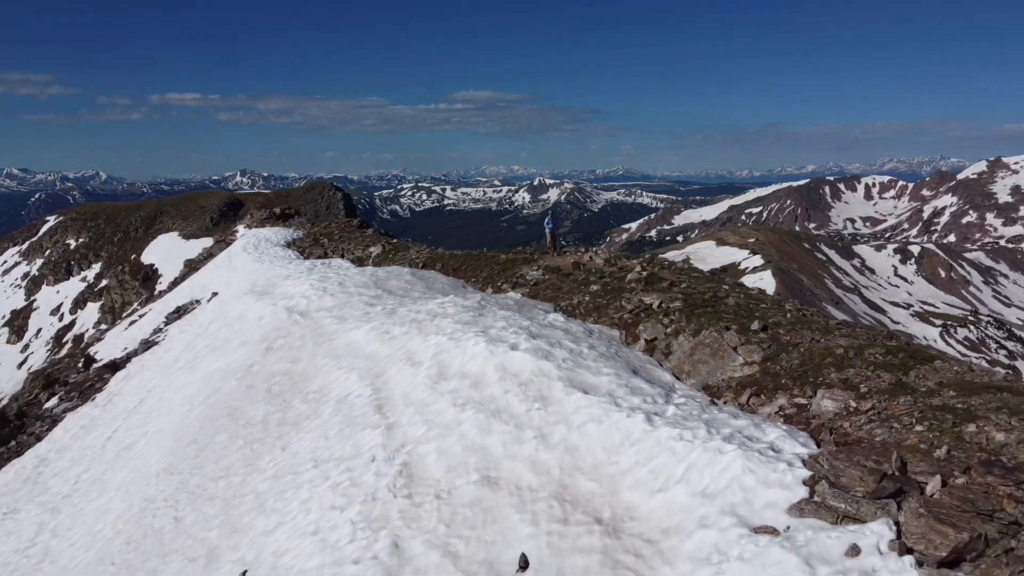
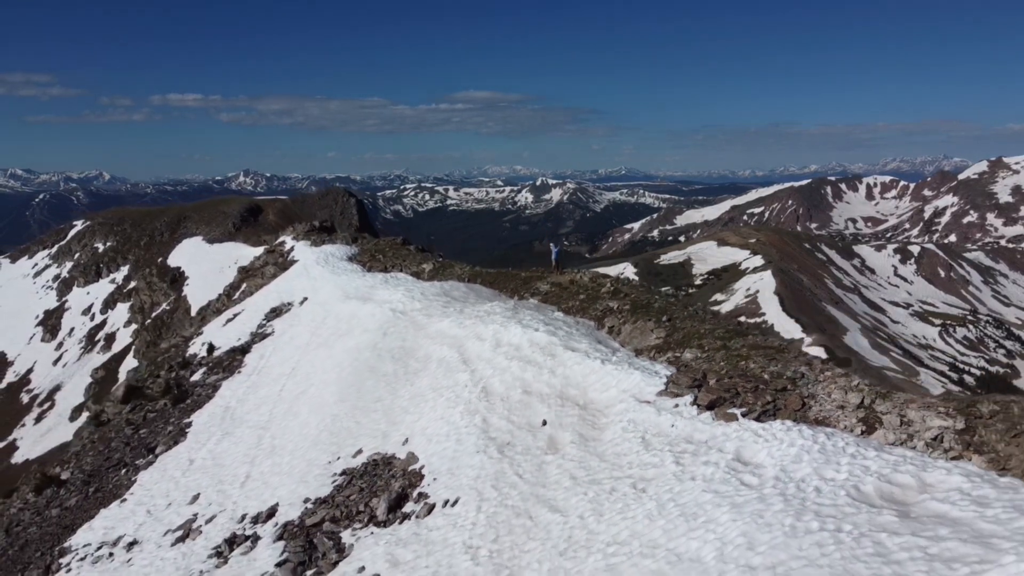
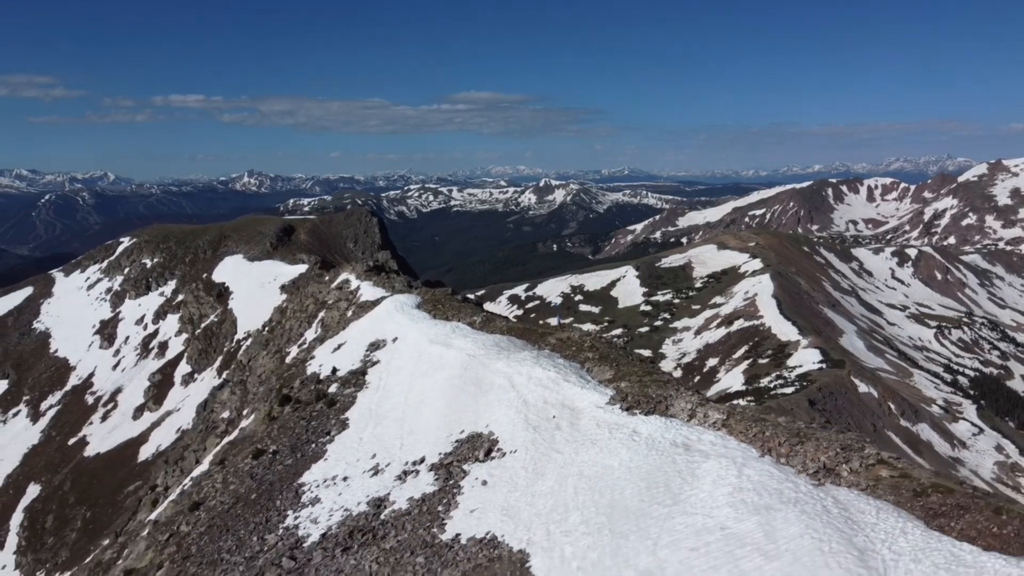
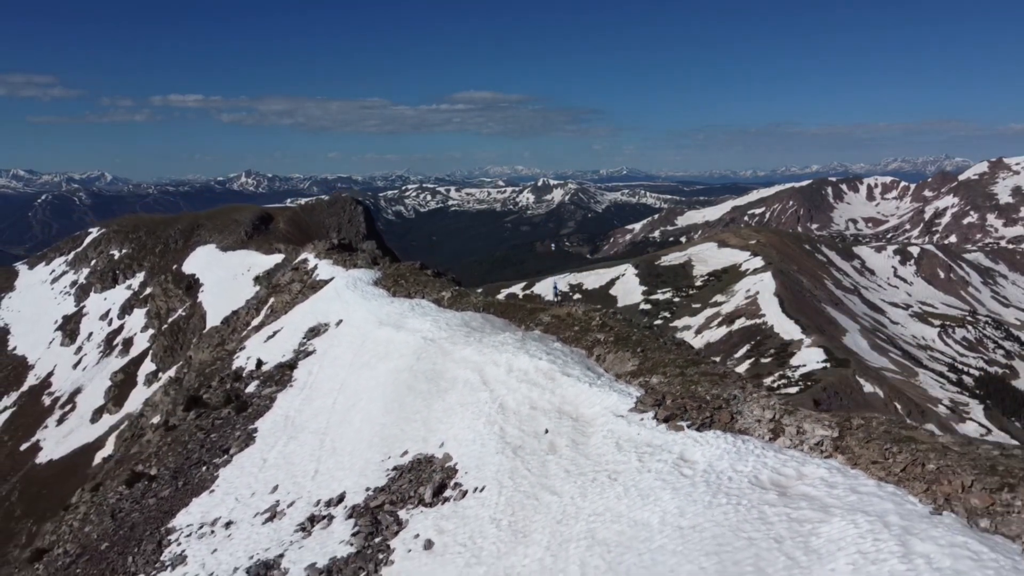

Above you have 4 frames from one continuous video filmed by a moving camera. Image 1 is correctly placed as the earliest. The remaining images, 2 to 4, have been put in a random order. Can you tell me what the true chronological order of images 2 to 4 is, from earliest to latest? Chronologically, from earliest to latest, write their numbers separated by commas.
2, 4, 3
